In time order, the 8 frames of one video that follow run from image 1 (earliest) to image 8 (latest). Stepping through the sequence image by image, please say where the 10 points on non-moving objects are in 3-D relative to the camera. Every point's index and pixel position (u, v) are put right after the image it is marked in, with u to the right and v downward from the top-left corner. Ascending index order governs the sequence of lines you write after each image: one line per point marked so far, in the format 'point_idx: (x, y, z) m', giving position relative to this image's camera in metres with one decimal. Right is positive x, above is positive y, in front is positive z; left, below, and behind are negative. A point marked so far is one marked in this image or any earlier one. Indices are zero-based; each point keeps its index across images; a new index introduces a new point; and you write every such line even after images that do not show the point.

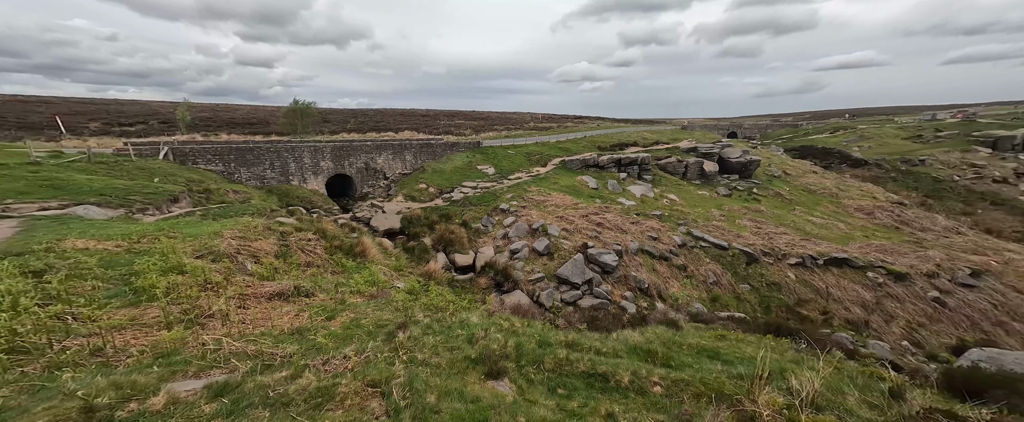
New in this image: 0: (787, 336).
0: (+8.5, -3.8, +10.4) m
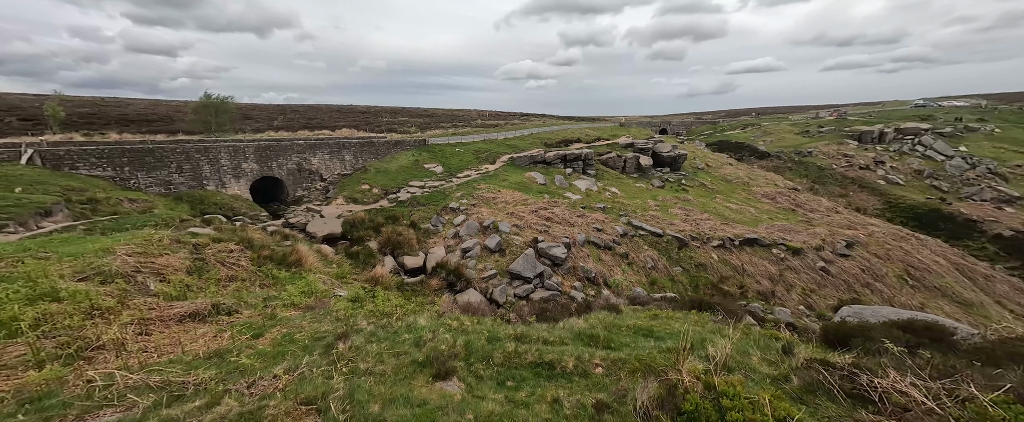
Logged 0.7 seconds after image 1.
0: (+6.7, -3.3, +11.7) m
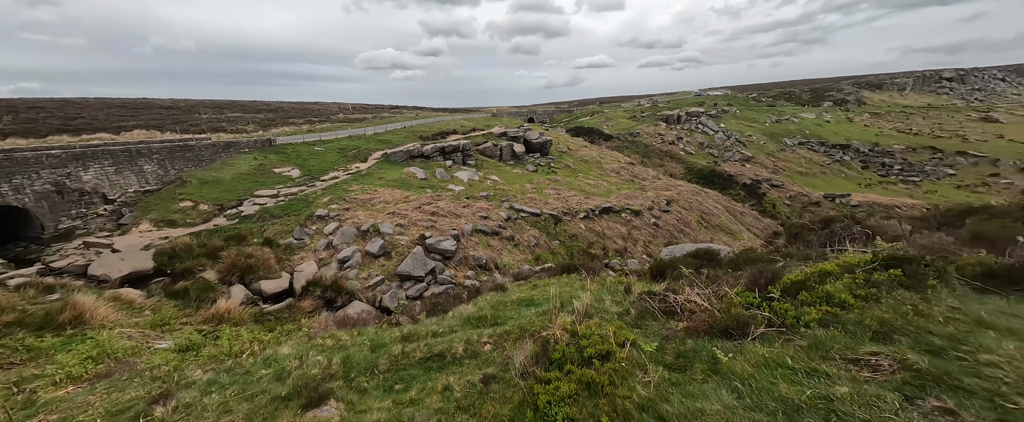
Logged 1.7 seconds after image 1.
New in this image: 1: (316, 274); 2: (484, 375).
0: (+2.3, -2.4, +13.5) m
1: (-6.6, -2.1, +11.5) m
2: (-0.4, -2.5, +5.2) m
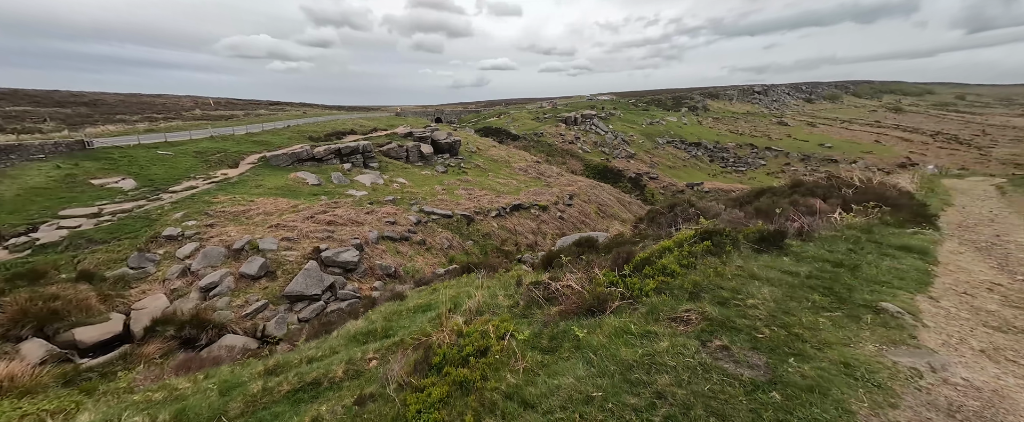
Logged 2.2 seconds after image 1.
0: (-1.4, -2.4, +13.7) m
1: (-9.5, -2.6, +9.4) m
2: (-2.0, -2.5, +5.0) m
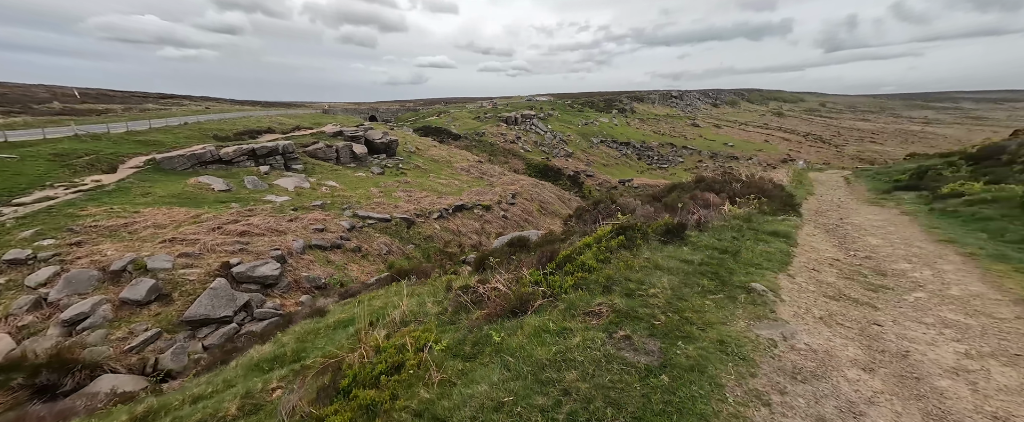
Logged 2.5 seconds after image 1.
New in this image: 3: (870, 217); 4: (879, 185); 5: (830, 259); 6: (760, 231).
0: (-3.8, -2.5, +13.2) m
1: (-11.1, -2.9, +7.7) m
2: (-2.9, -2.6, +4.6) m
3: (+12.2, -0.3, +12.2) m
4: (+18.9, +1.3, +18.0) m
5: (+7.5, -1.2, +8.3) m
6: (+6.9, -0.6, +9.9) m
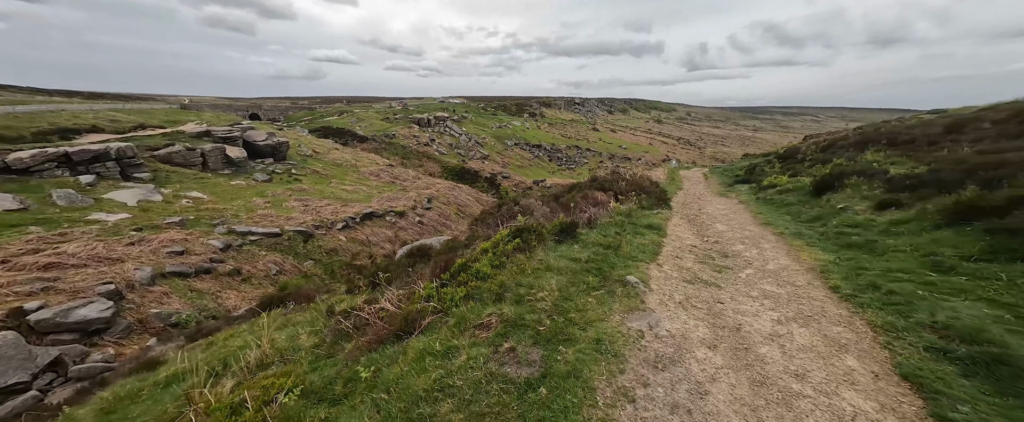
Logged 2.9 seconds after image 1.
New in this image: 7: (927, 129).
0: (-6.9, -2.8, +11.8) m
1: (-12.7, -3.6, +4.7) m
2: (-4.0, -2.8, +3.6) m
3: (+8.8, +0.1, +14.6) m
4: (+13.8, +1.9, +21.8) m
5: (+5.1, -1.0, +9.7) m
6: (+4.2, -0.5, +11.1) m
7: (+19.9, +3.9, +16.6) m
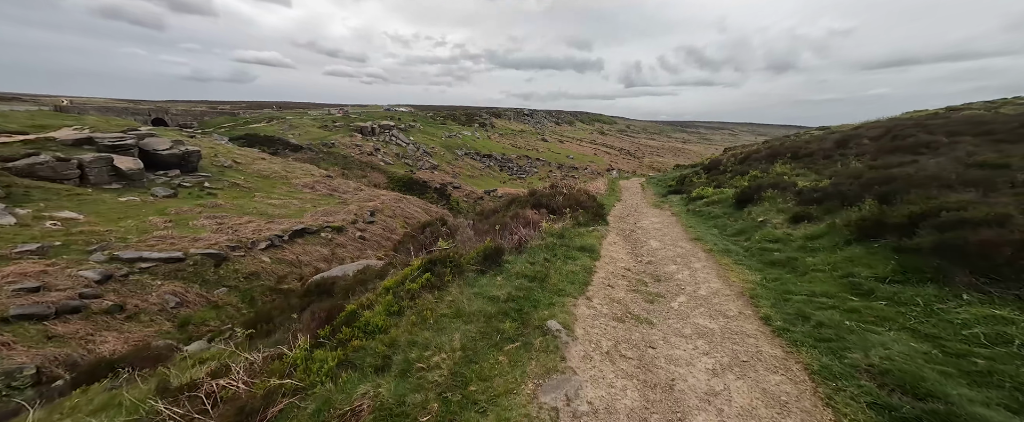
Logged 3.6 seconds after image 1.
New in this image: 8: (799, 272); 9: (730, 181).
0: (-8.8, -3.5, +10.0) m
1: (-13.4, -4.1, +2.1) m
2: (-4.7, -3.2, +2.3) m
3: (+6.2, -0.3, +15.1) m
4: (+10.1, +1.4, +23.1) m
5: (+3.3, -1.3, +9.7) m
6: (+2.2, -0.9, +11.0) m
7: (+16.8, +3.7, +18.9) m
8: (+6.8, -1.3, +8.3) m
9: (+11.3, +1.5, +17.8) m
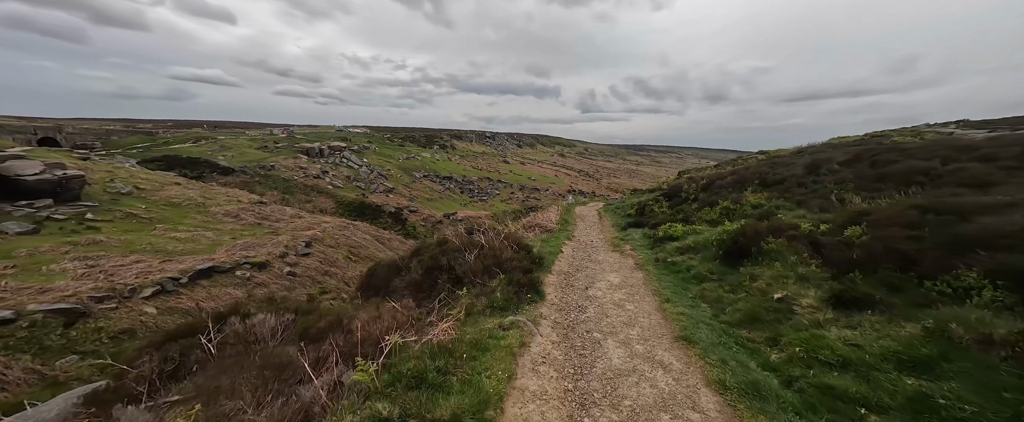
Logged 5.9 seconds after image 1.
0: (-10.5, -4.7, +6.1) m
1: (-14.2, -4.9, -2.3) m
2: (-5.6, -3.9, -1.1) m
3: (+3.8, -1.6, +13.0) m
4: (+6.7, -0.3, +21.5) m
5: (+1.5, -2.3, +7.3) m
6: (+0.2, -2.0, +8.5) m
7: (+13.8, +2.3, +18.1) m
8: (+5.1, -2.2, +6.3) m
9: (+8.5, +0.1, +16.4) m
